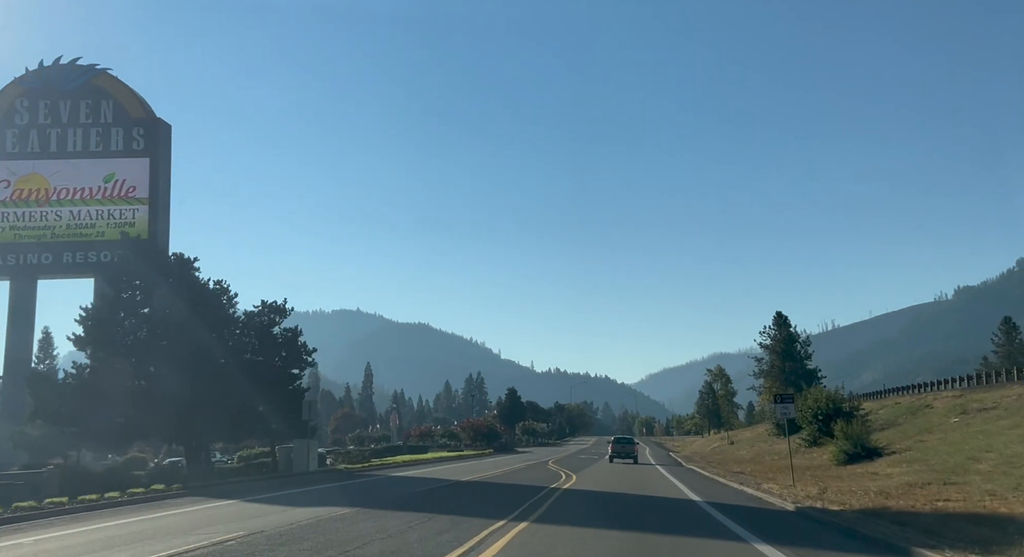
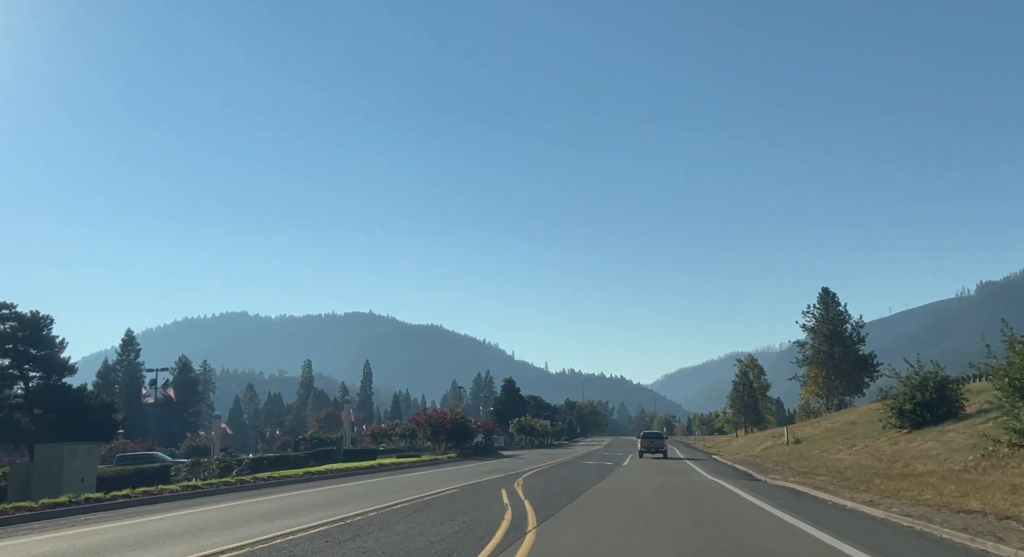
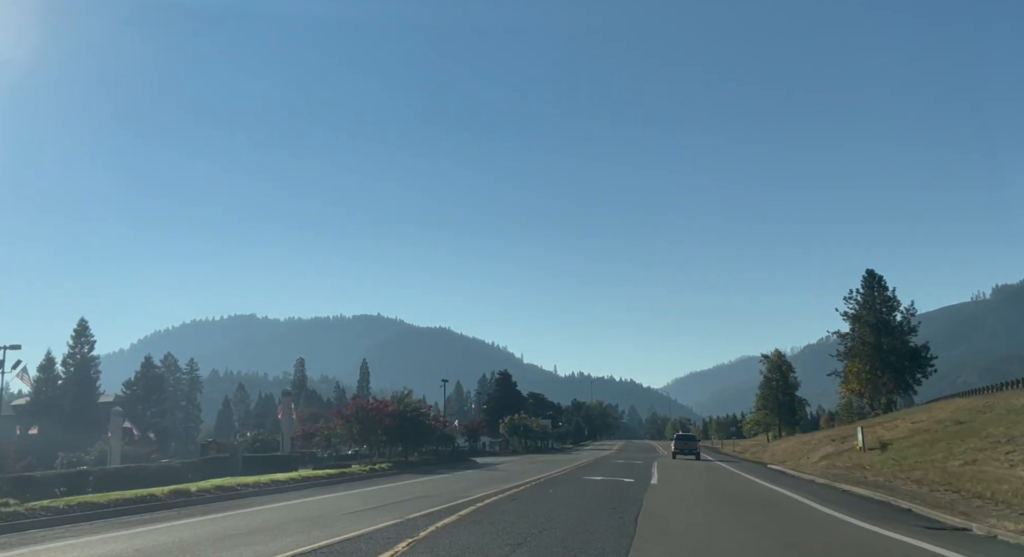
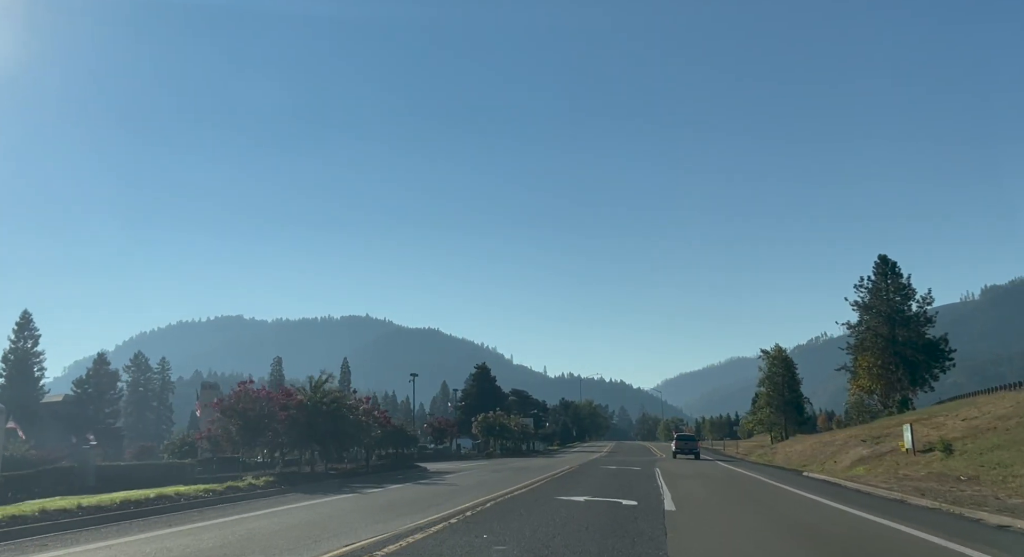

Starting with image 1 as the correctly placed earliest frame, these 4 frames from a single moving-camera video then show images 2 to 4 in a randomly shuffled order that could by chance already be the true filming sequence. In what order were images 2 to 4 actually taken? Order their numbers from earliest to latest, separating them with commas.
2, 3, 4
